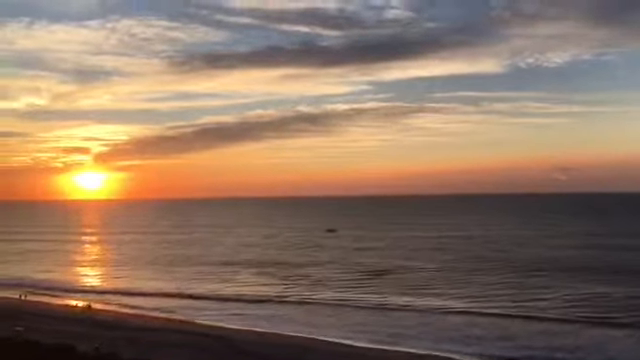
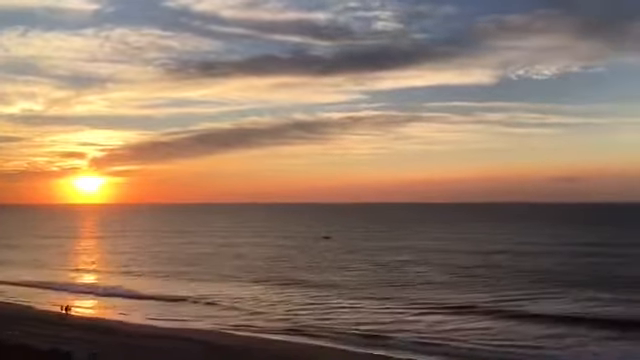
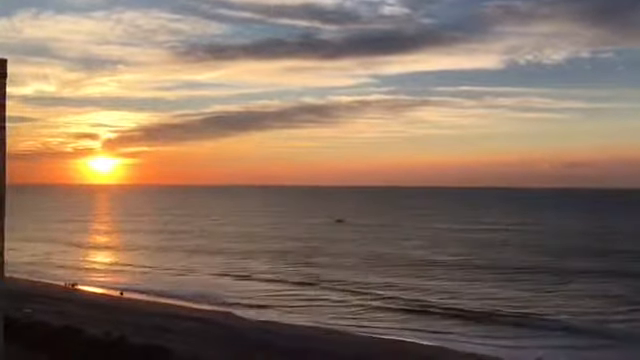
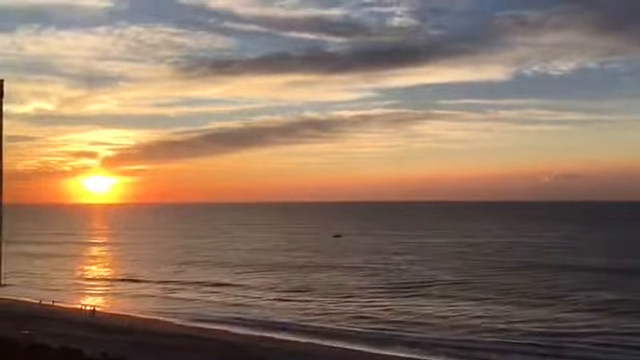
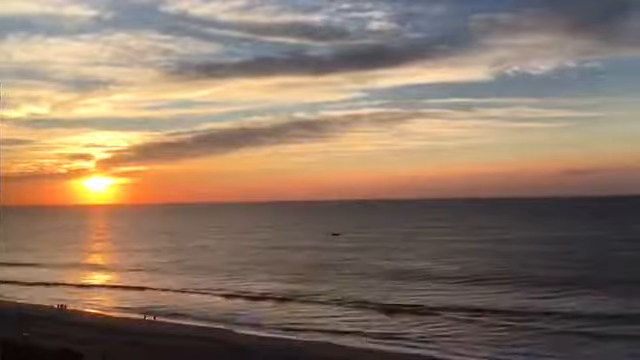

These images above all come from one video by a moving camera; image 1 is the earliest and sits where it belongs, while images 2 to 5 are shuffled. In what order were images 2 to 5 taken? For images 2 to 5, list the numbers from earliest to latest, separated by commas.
4, 2, 3, 5
